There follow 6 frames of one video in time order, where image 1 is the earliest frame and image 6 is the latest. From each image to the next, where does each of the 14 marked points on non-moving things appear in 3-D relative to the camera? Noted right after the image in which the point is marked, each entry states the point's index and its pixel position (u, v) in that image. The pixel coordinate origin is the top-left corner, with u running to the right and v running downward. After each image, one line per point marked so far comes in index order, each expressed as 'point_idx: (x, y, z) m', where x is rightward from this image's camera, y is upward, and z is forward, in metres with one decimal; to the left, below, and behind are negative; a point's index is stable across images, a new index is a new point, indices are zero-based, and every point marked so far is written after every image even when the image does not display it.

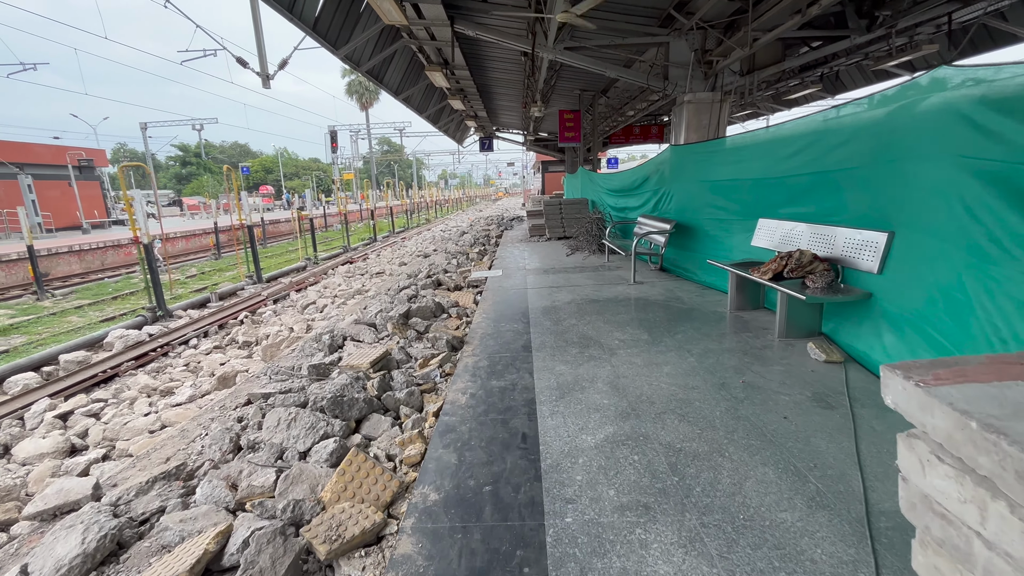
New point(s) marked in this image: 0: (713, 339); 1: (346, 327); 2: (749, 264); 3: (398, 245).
0: (+1.5, -0.4, +3.6) m
1: (-1.6, -0.4, +4.5) m
2: (+2.2, +0.2, +4.3) m
3: (-4.3, +1.7, +17.7) m
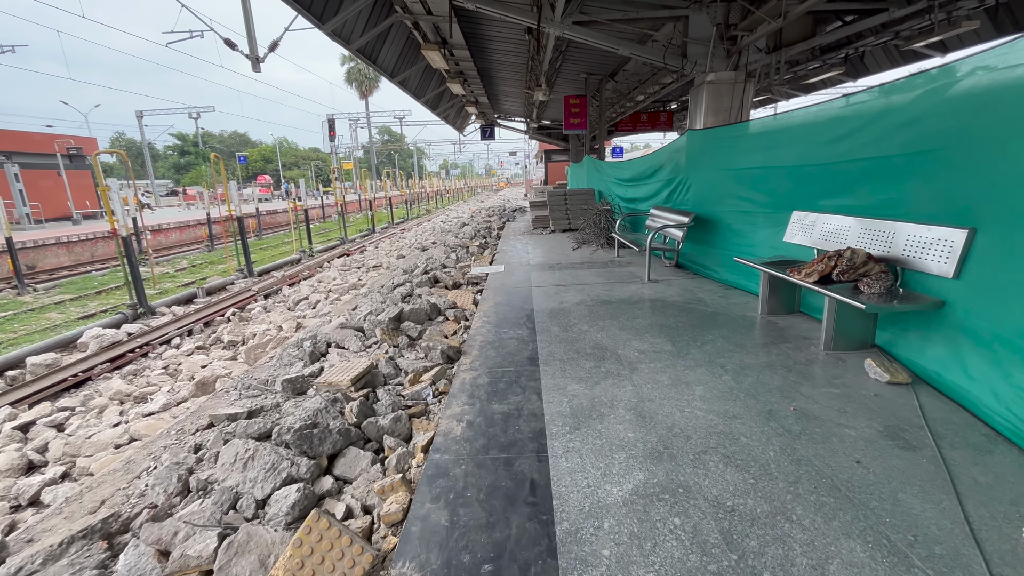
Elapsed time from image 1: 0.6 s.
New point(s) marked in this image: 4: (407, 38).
0: (+1.6, -0.4, +3.1) m
1: (-1.6, -0.4, +4.1) m
2: (+2.2, +0.2, +3.8) m
3: (-4.2, +1.9, +17.2) m
4: (-1.8, +4.4, +8.2) m
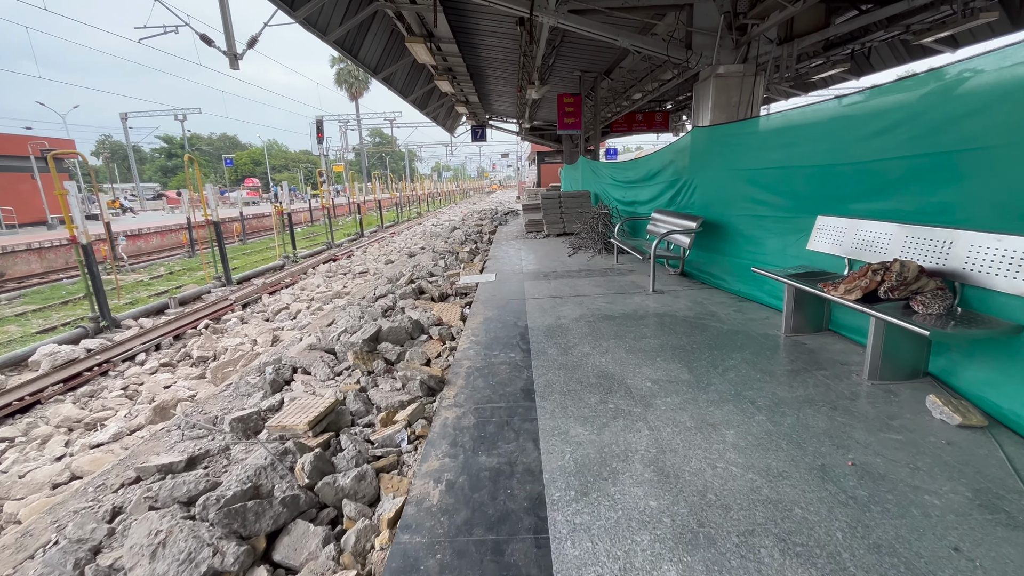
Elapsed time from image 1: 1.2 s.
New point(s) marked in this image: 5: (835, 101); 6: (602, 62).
0: (+1.5, -0.5, +2.7) m
1: (-1.7, -0.5, +3.6) m
2: (+2.2, +0.1, +3.4) m
3: (-4.5, +1.7, +16.6) m
4: (-2.0, +4.2, +7.7) m
5: (+2.3, +1.3, +3.4) m
6: (+1.8, +4.4, +9.2) m
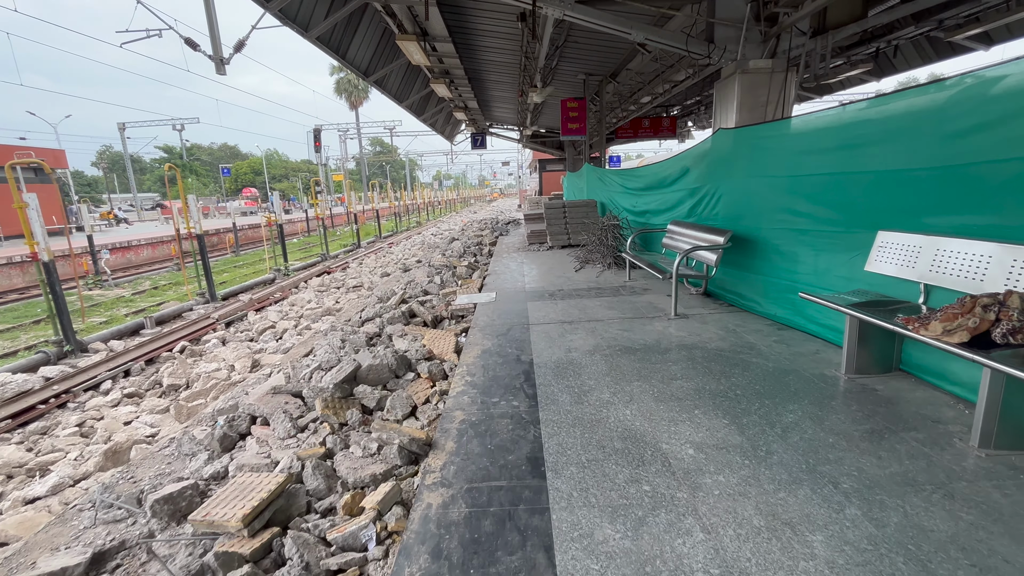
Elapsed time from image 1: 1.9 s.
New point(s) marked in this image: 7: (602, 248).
0: (+1.5, -0.7, +2.1) m
1: (-1.6, -0.7, +3.0) m
2: (+2.2, -0.1, +2.8) m
3: (-4.4, +1.3, +16.1) m
4: (-2.0, +3.9, +7.2) m
5: (+2.3, +1.2, +2.8) m
6: (+1.8, +4.1, +8.7) m
7: (+1.4, +0.6, +7.0) m
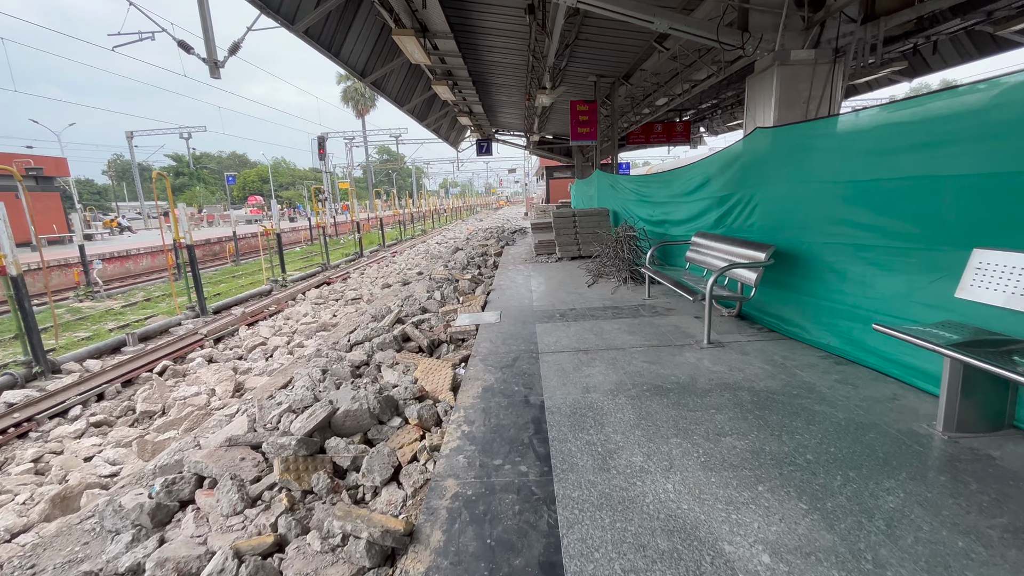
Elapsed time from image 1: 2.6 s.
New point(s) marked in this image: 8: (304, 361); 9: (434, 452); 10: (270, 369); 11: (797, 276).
0: (+1.5, -0.9, +1.5) m
1: (-1.6, -0.9, +2.4) m
2: (+2.2, -0.3, +2.2) m
3: (-4.2, +0.9, +15.6) m
4: (-1.9, +3.7, +6.7) m
5: (+2.3, +1.0, +2.2) m
6: (+1.9, +3.9, +8.1) m
7: (+1.4, +0.4, +6.5) m
8: (-2.0, -0.7, +4.5) m
9: (-0.4, -0.9, +2.5) m
10: (-3.2, -1.1, +6.2) m
11: (+2.3, +0.1, +3.7) m
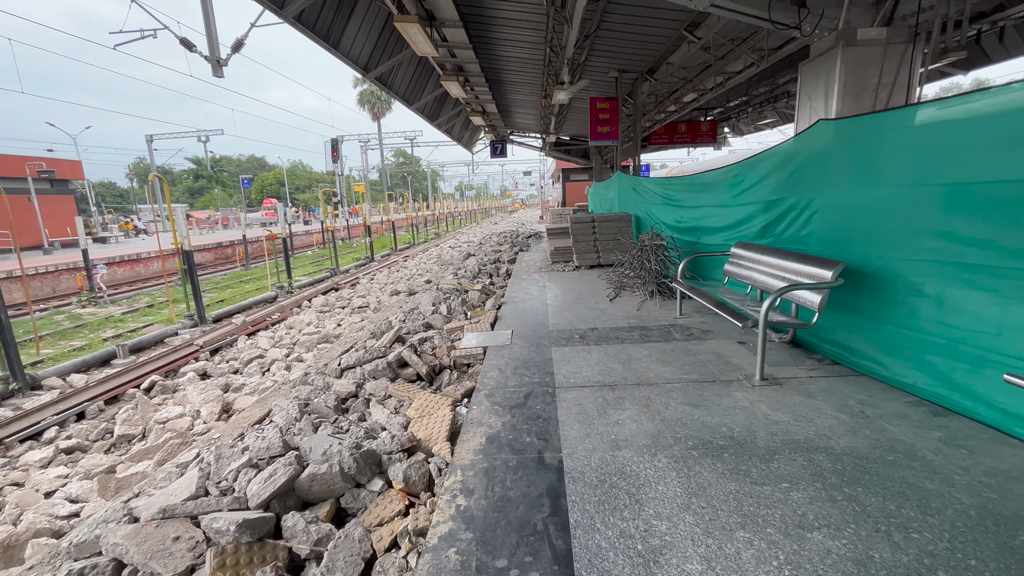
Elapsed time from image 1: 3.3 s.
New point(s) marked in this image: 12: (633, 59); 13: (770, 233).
0: (+1.6, -1.0, +0.8) m
1: (-1.6, -1.0, +1.9) m
2: (+2.2, -0.4, +1.6) m
3: (-3.8, +0.7, +15.2) m
4: (-1.7, +3.6, +6.2) m
5: (+2.4, +0.8, +1.6) m
6: (+2.1, +3.7, +7.5) m
7: (+1.6, +0.2, +5.8) m
8: (-1.9, -0.8, +4.0) m
9: (-0.4, -1.0, +1.9) m
10: (-3.1, -1.2, +5.8) m
11: (+2.3, -0.1, +3.0) m
12: (+2.0, +3.7, +7.7) m
13: (+2.3, +0.5, +4.1) m
